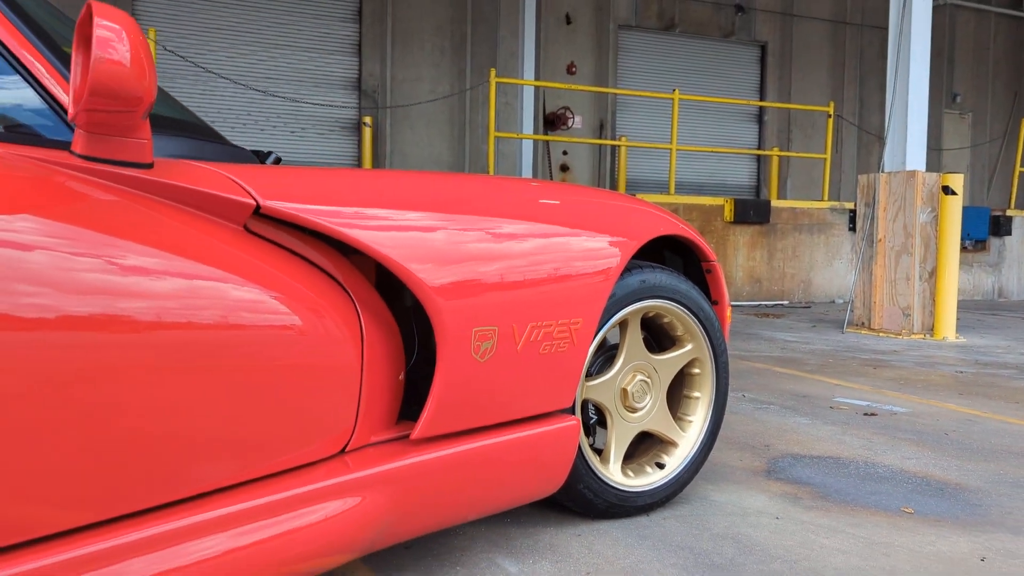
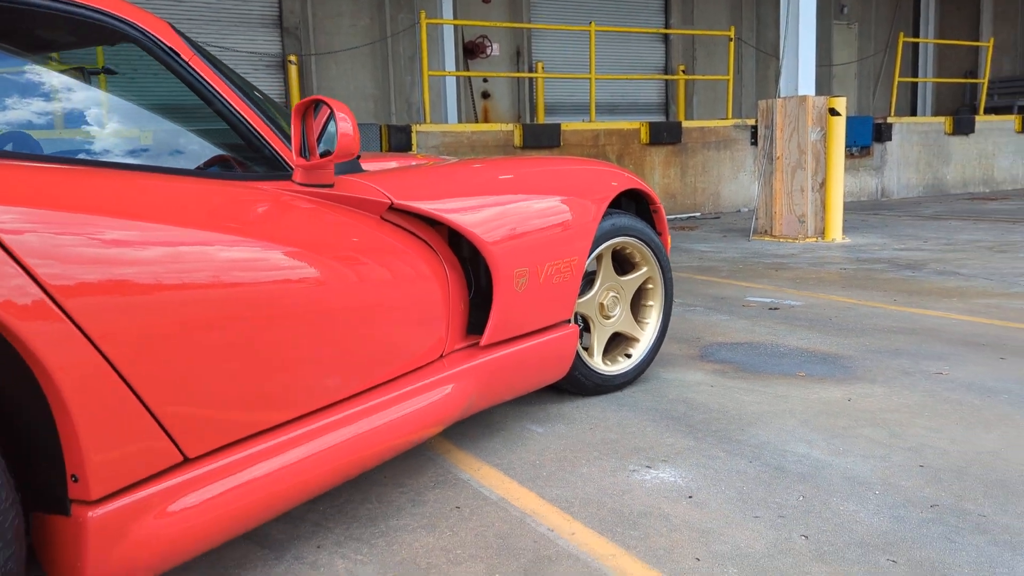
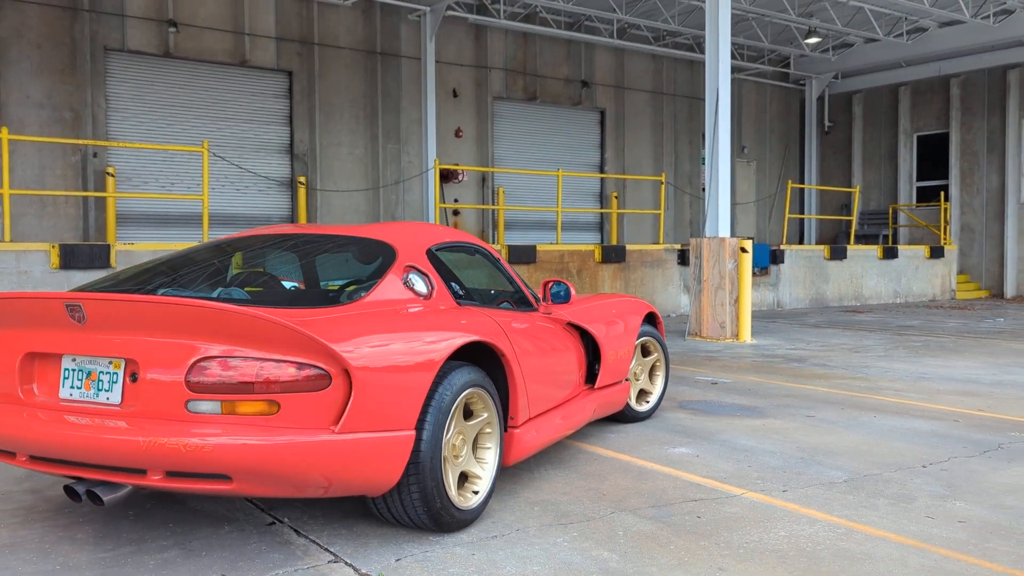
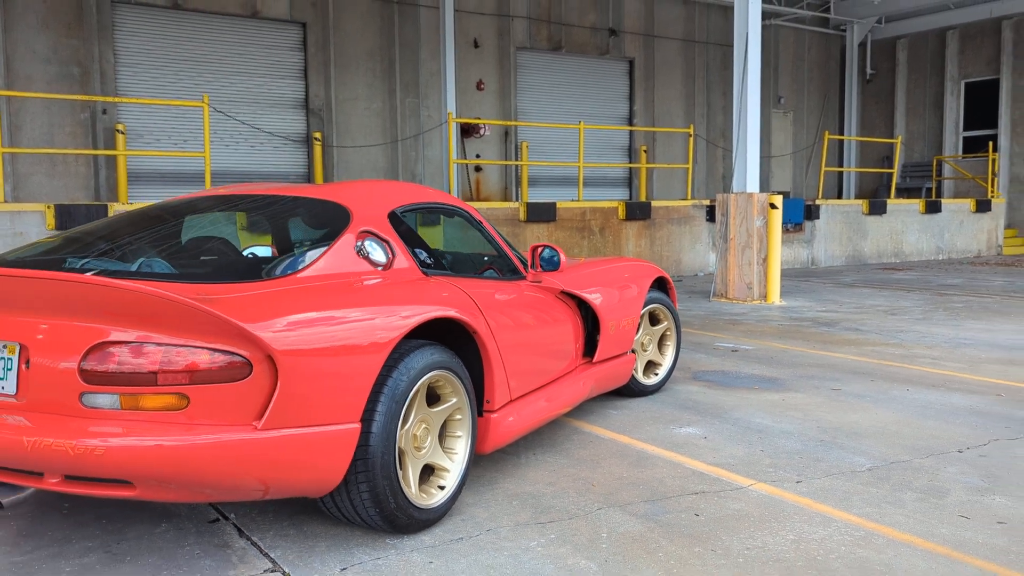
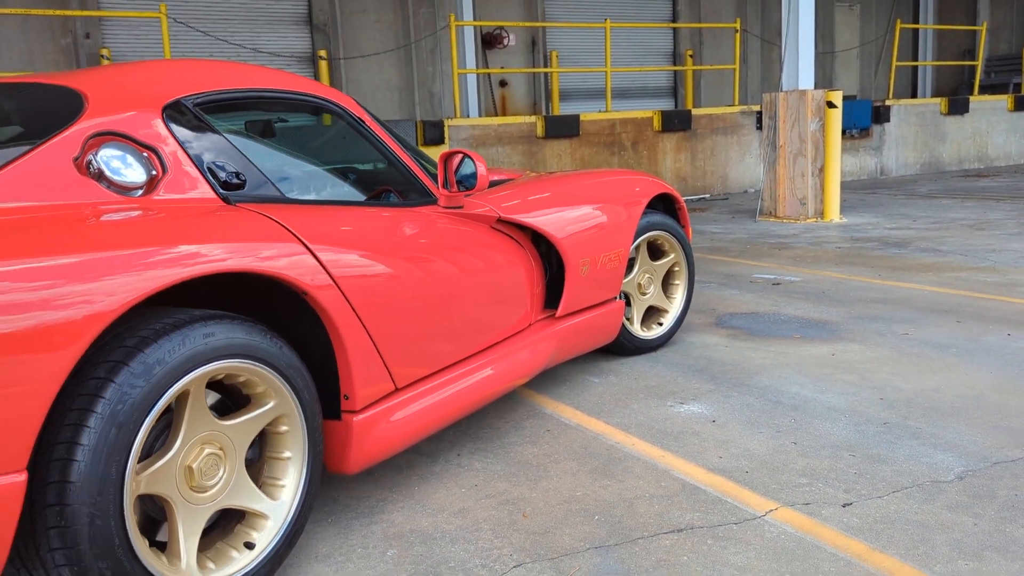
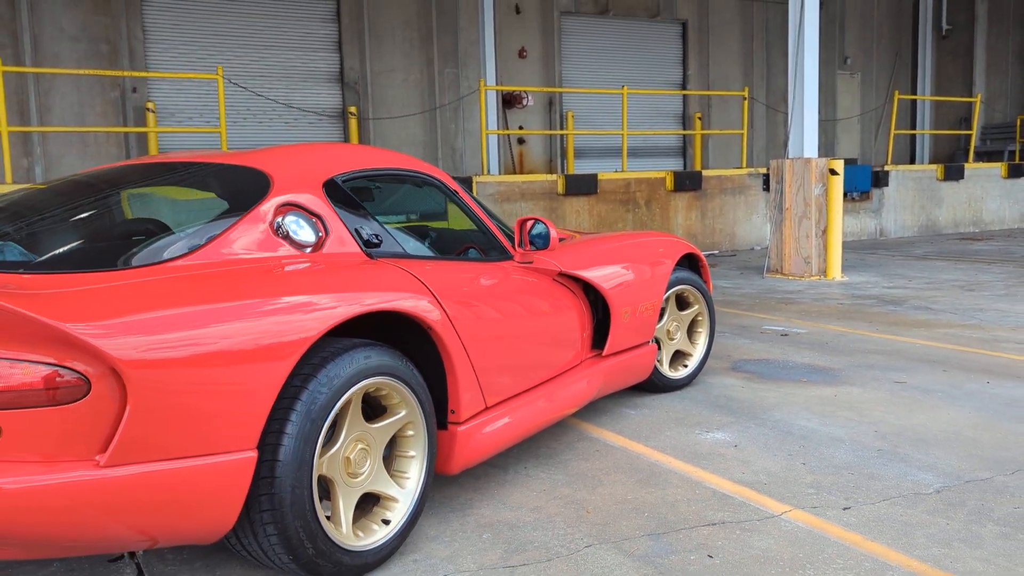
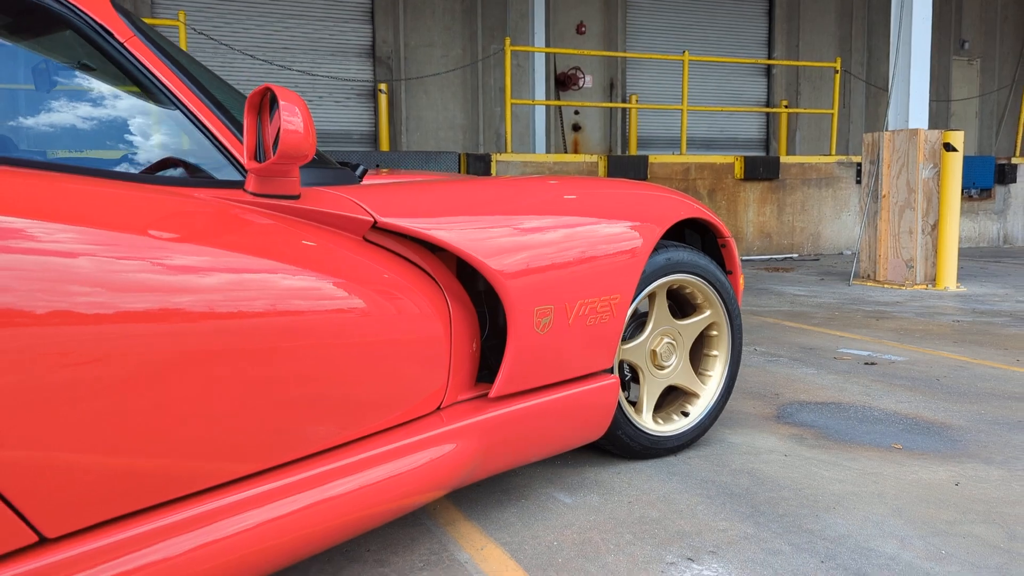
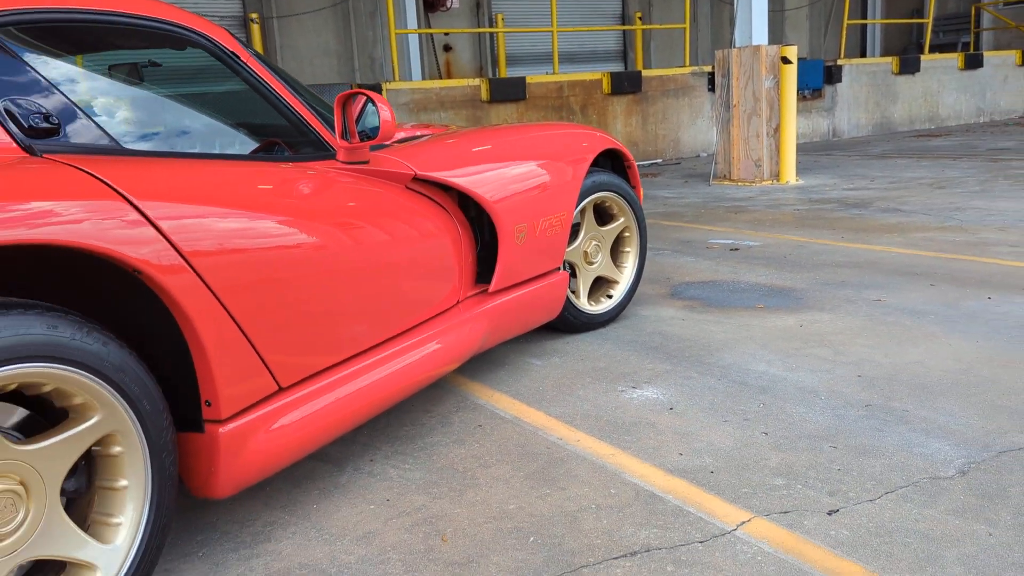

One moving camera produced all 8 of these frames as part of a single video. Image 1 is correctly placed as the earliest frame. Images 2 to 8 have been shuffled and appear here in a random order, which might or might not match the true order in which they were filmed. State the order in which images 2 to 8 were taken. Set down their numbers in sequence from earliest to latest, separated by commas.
7, 2, 8, 5, 6, 4, 3
